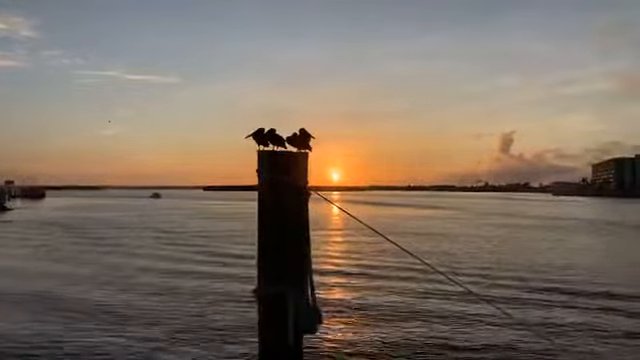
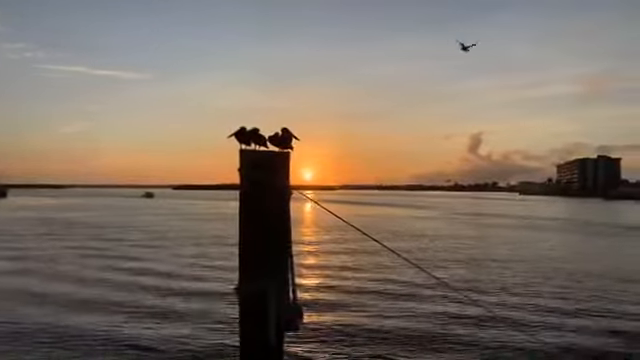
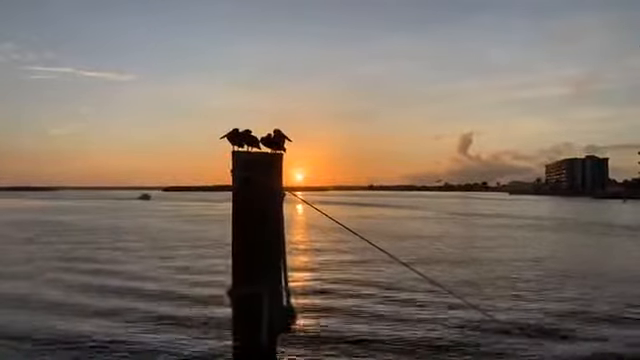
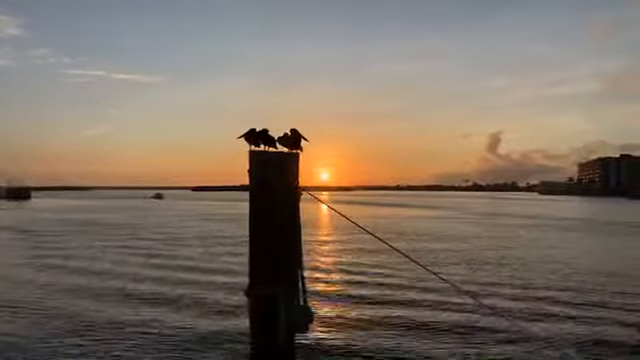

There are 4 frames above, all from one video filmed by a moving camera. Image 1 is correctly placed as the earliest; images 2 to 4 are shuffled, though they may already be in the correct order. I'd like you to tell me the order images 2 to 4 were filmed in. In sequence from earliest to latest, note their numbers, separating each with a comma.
4, 2, 3
